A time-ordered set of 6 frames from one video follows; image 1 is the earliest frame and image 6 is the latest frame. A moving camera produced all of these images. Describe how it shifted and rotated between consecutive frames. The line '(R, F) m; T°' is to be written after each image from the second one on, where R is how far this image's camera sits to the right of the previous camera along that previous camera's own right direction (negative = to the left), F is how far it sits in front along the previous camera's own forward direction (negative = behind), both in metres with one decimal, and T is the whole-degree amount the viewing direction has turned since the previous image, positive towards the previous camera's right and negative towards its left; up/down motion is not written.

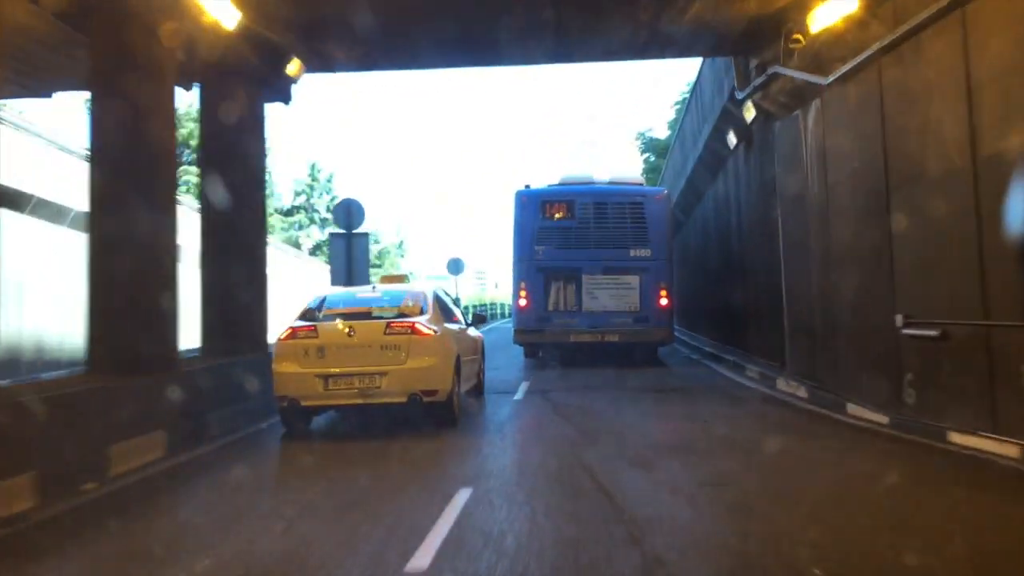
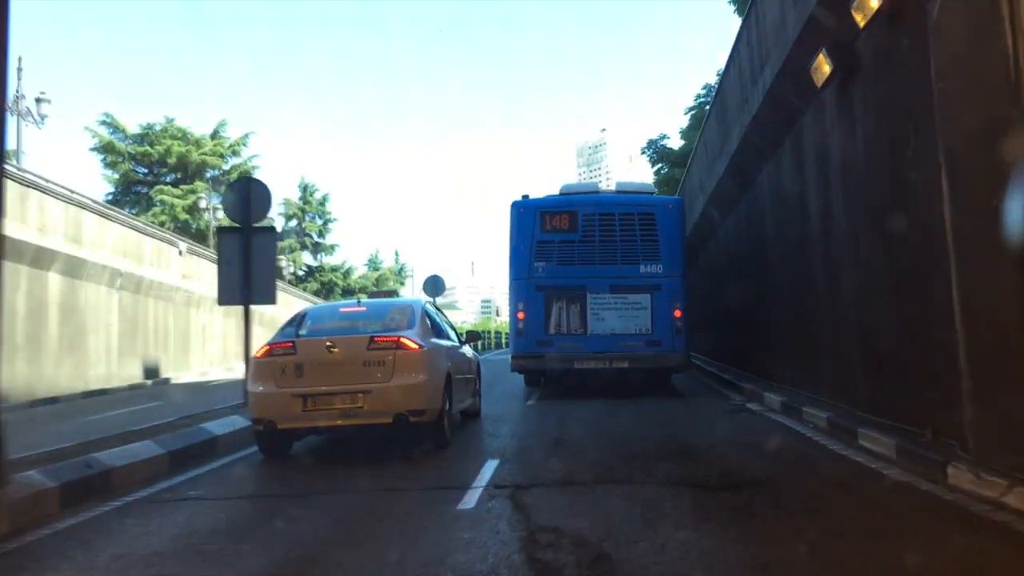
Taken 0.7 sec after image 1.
(+0.1, +1.8) m; 0°
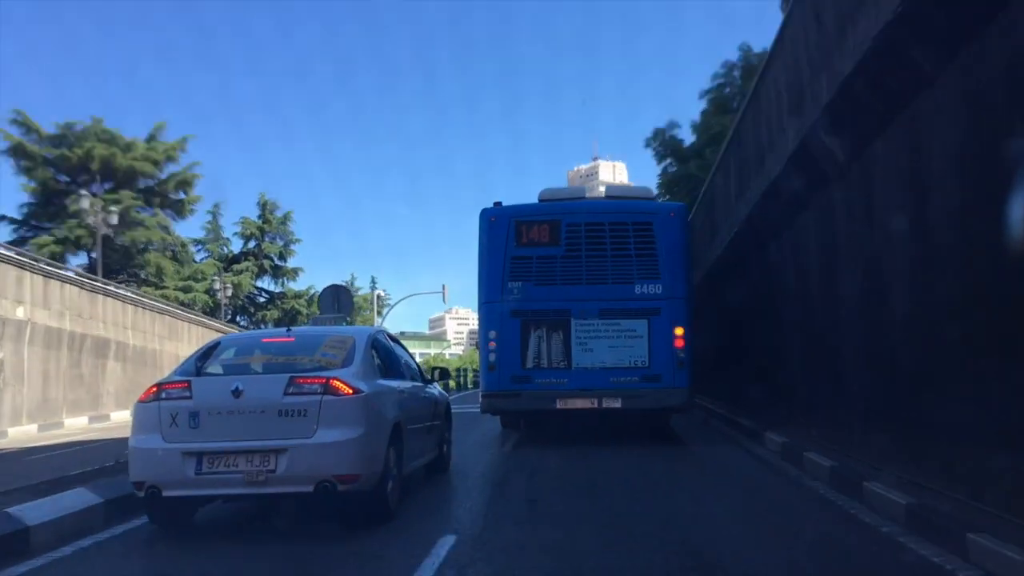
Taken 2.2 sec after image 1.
(+0.2, +3.0) m; +1°
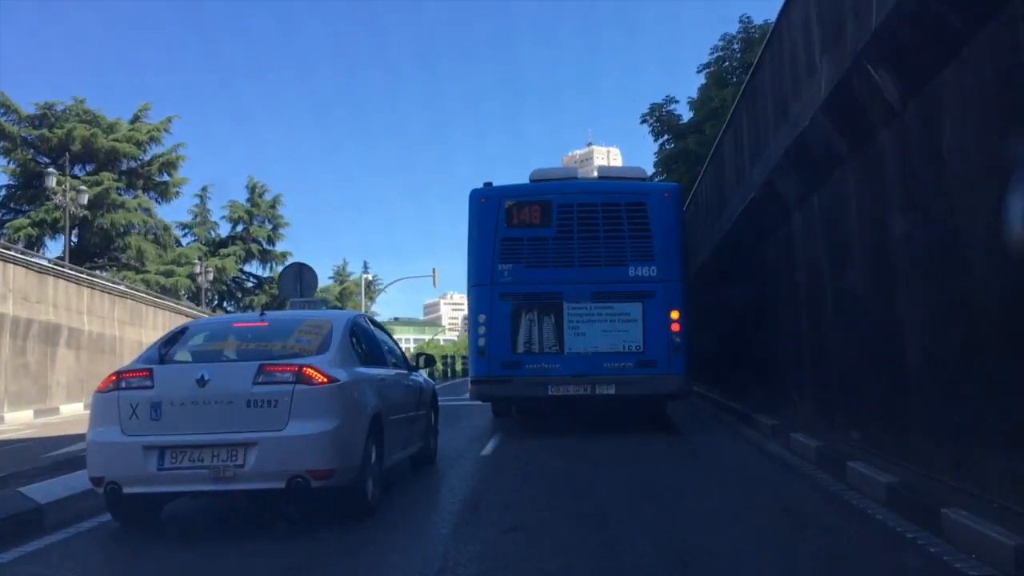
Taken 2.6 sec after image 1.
(+0.1, +0.6) m; 0°
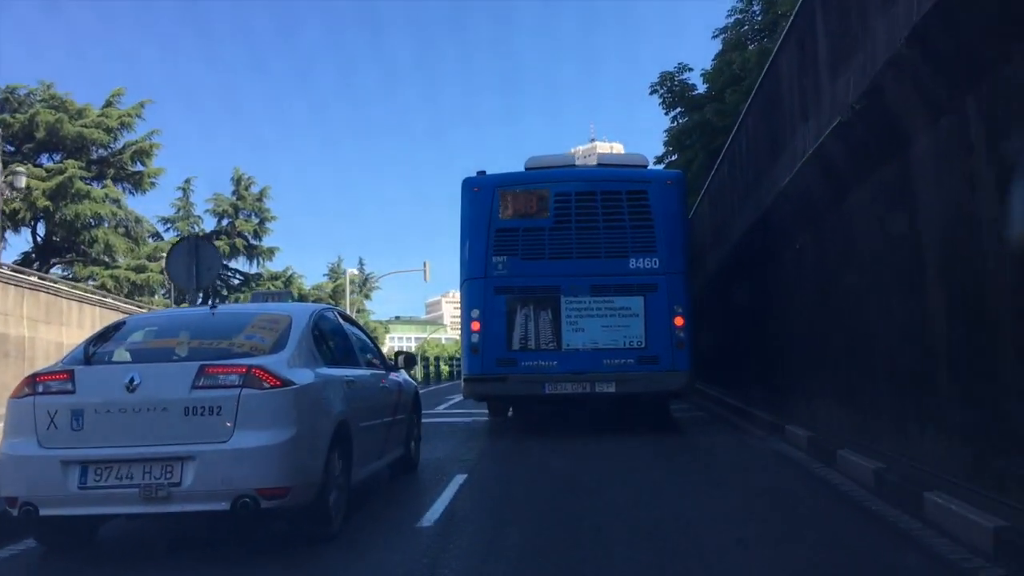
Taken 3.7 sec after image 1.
(+0.1, +1.2) m; 0°
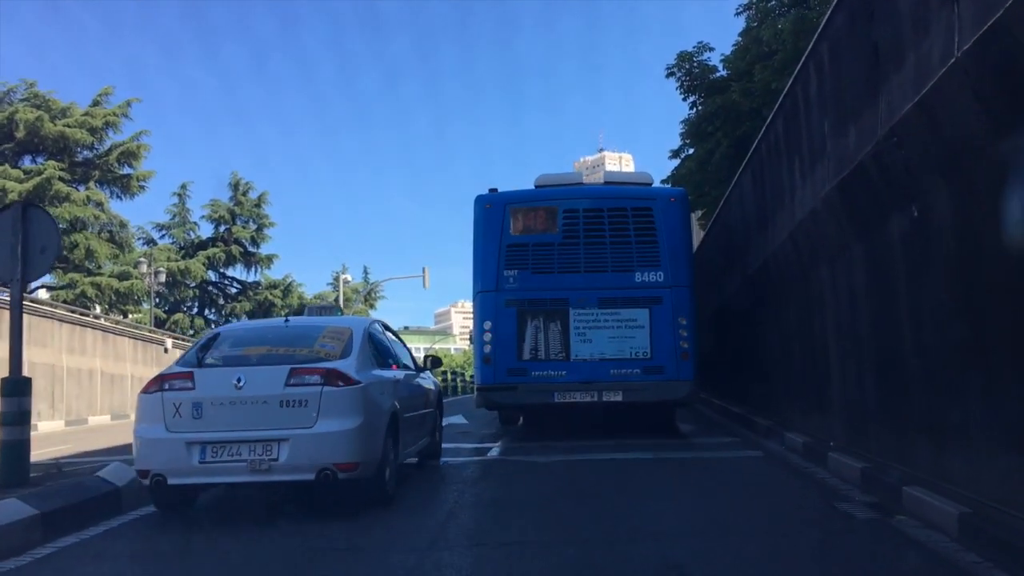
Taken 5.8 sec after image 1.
(-0.8, -1.0) m; +1°
